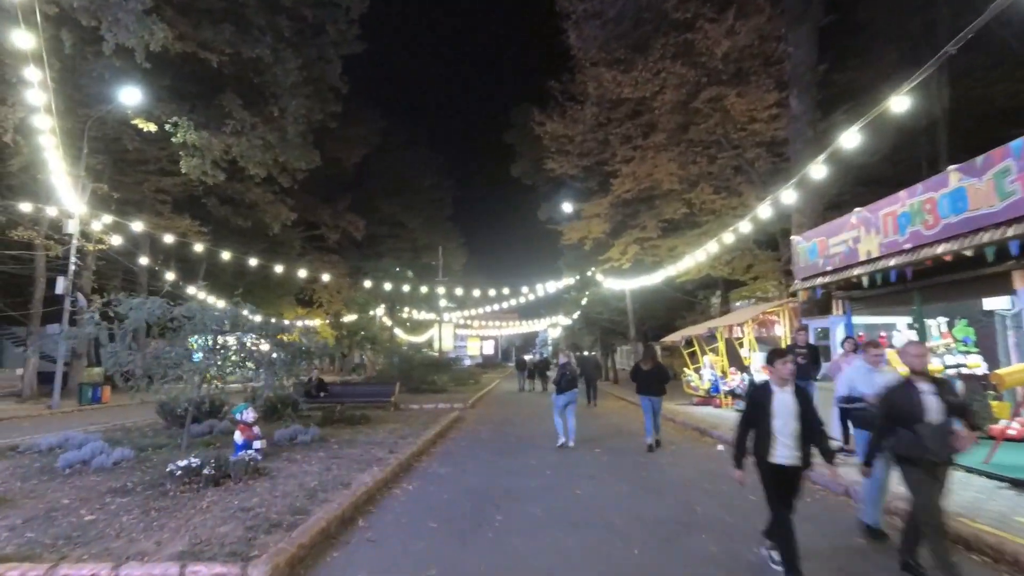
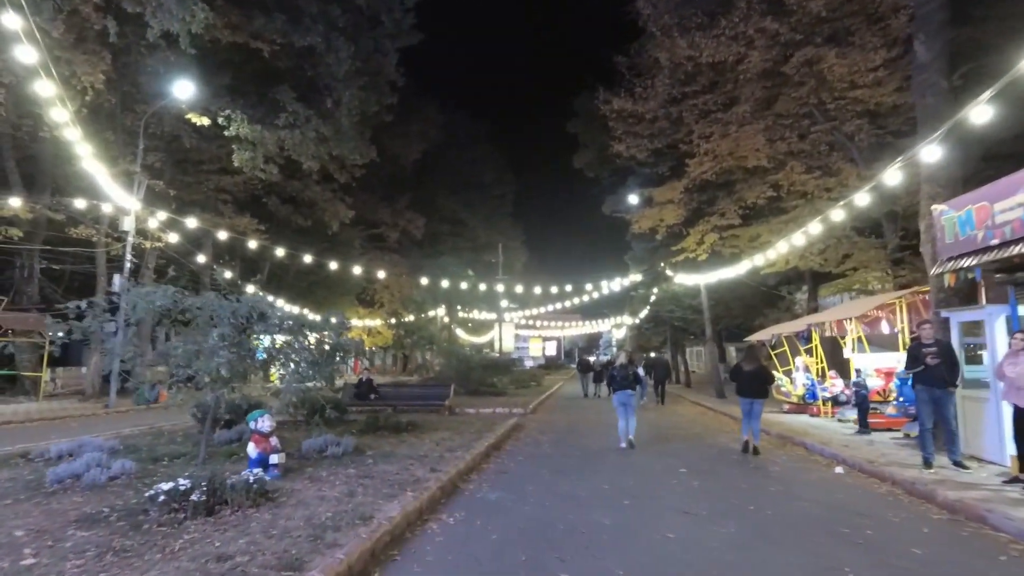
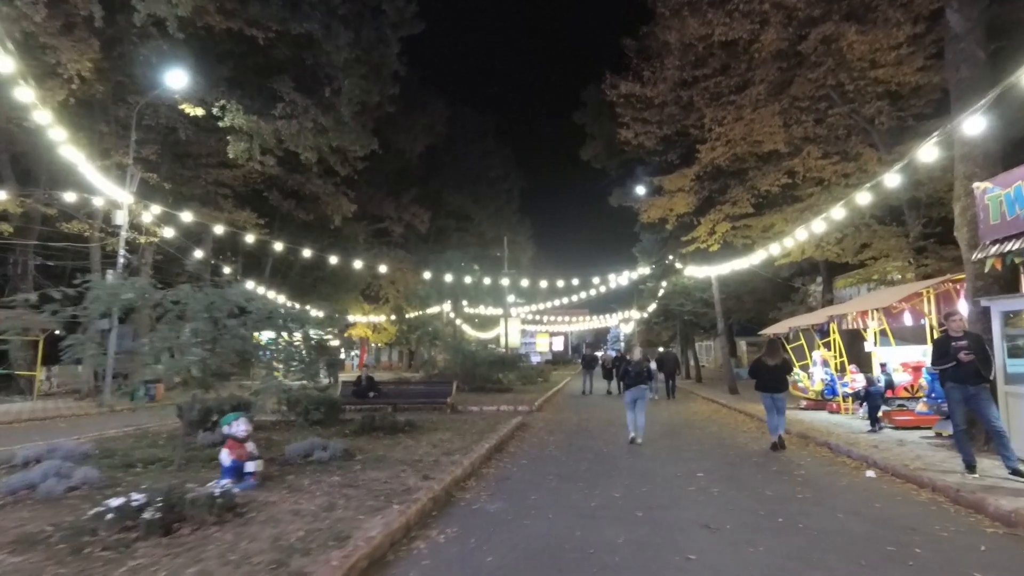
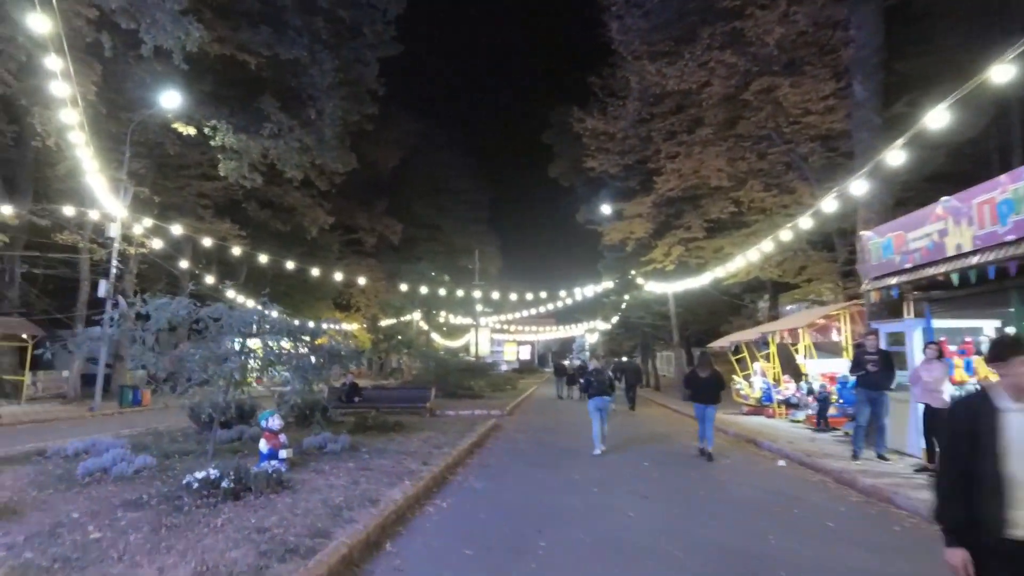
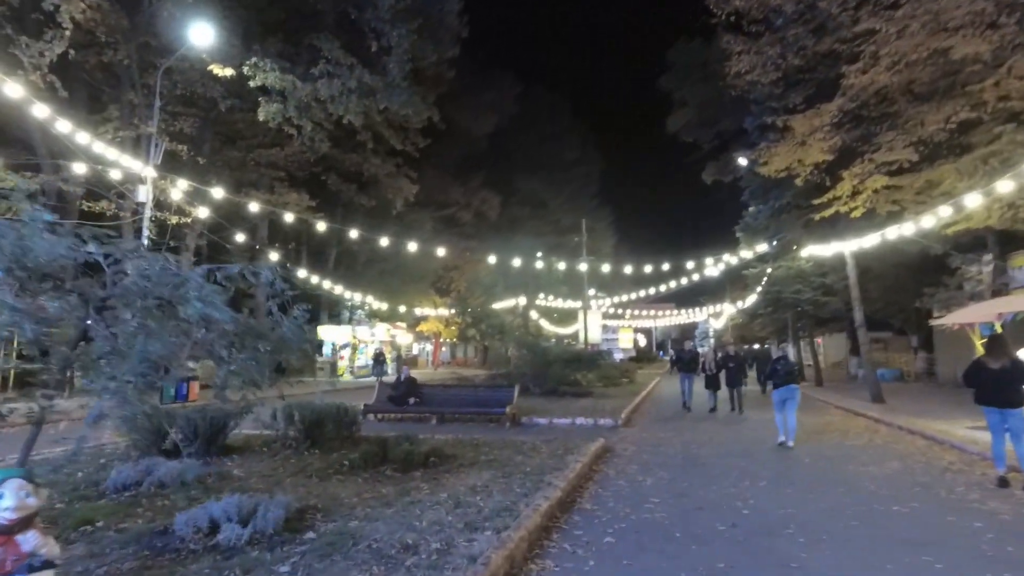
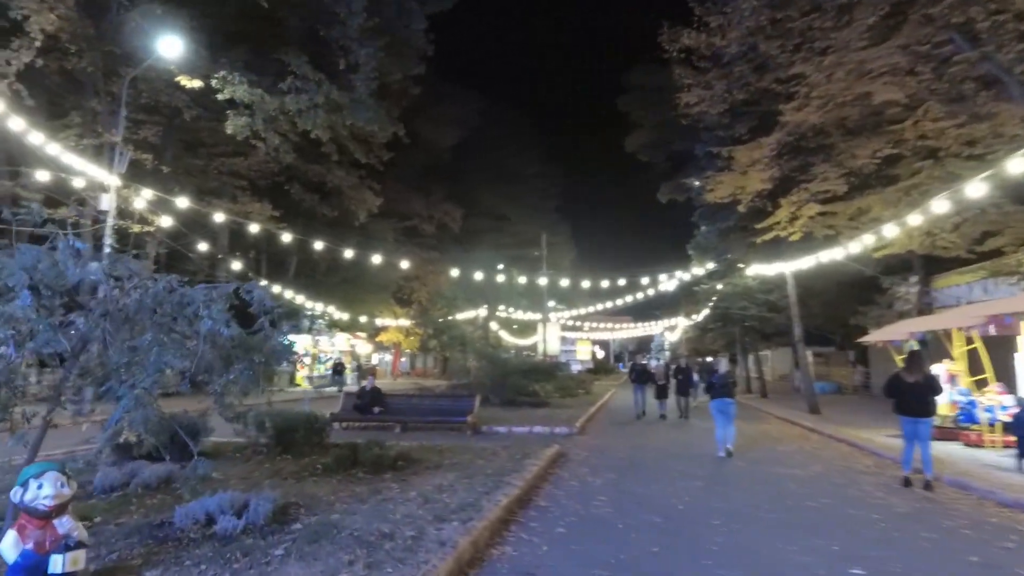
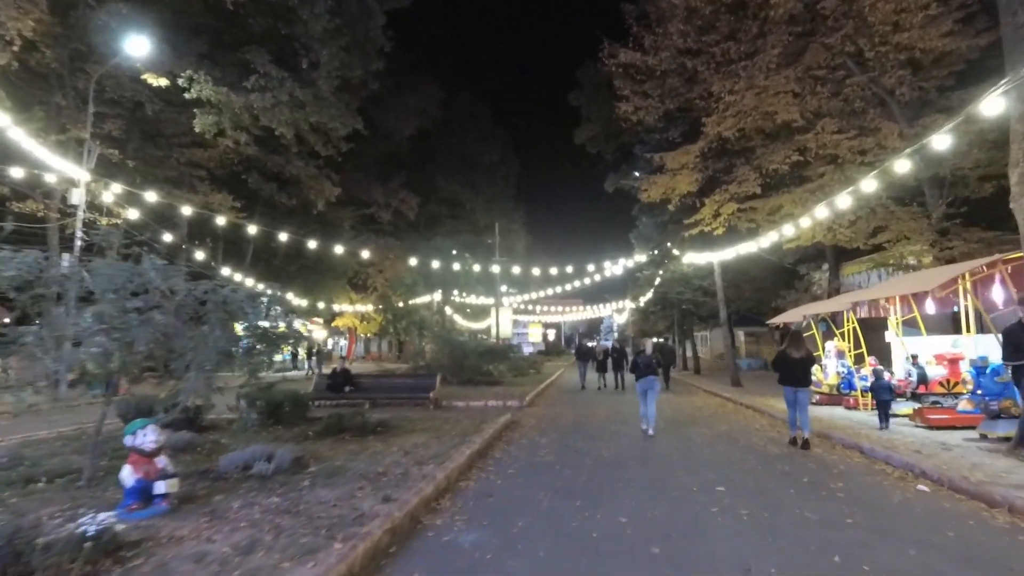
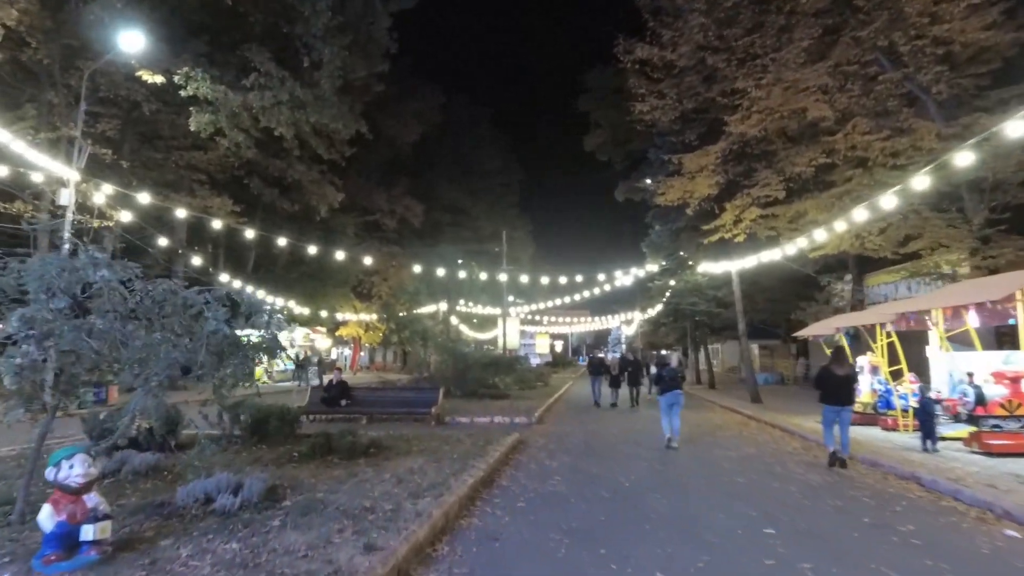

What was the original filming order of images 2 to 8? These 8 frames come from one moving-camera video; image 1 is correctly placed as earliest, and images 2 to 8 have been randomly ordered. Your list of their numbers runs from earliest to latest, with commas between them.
4, 2, 3, 7, 8, 6, 5
